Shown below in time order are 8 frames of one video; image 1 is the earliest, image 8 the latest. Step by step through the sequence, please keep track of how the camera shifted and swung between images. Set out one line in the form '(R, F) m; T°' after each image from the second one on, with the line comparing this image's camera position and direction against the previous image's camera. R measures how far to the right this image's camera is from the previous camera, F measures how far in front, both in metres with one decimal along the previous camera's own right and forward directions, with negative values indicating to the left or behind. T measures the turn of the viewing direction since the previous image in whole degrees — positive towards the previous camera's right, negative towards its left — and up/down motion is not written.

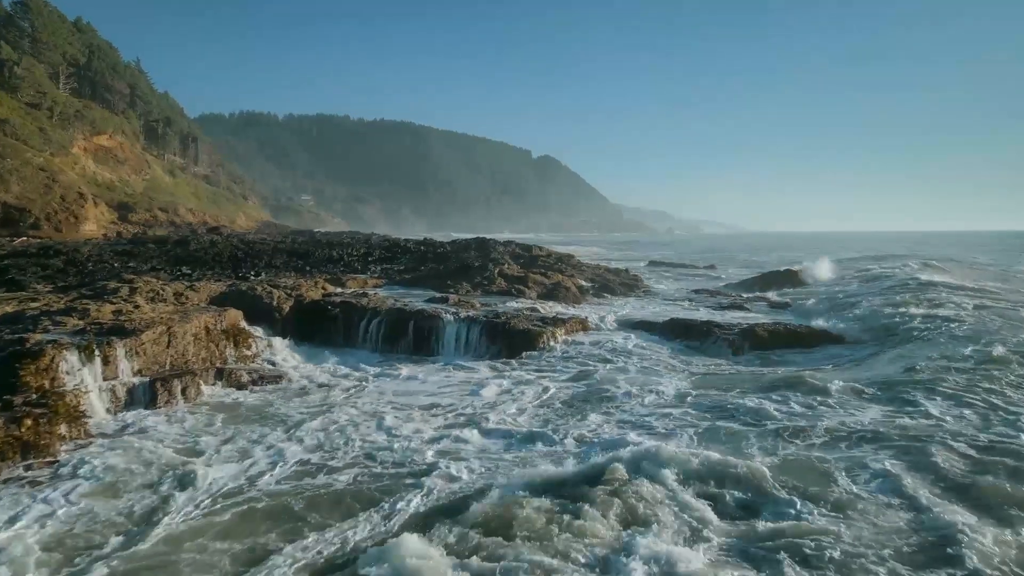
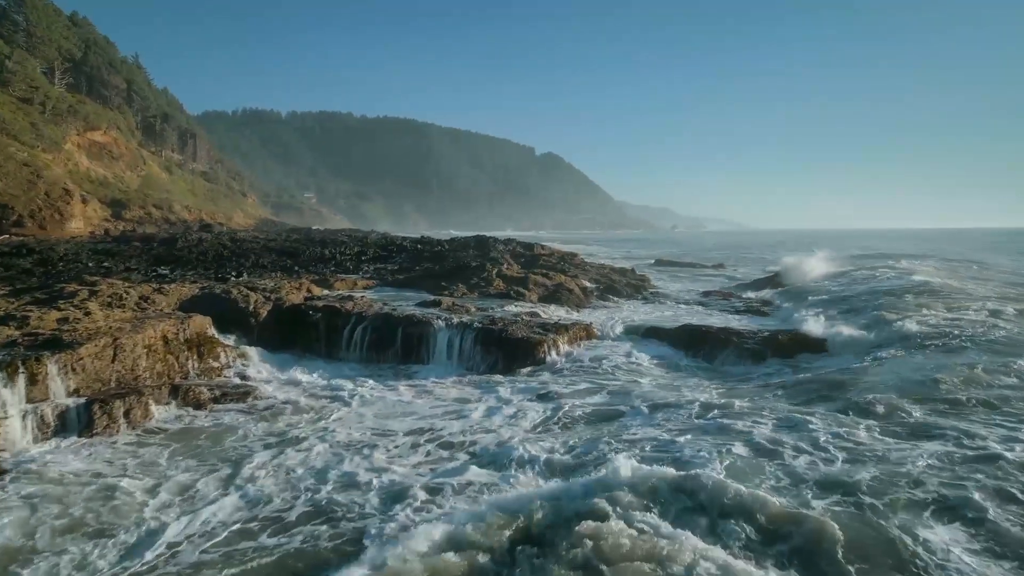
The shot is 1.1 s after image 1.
(+0.1, +1.3) m; 0°
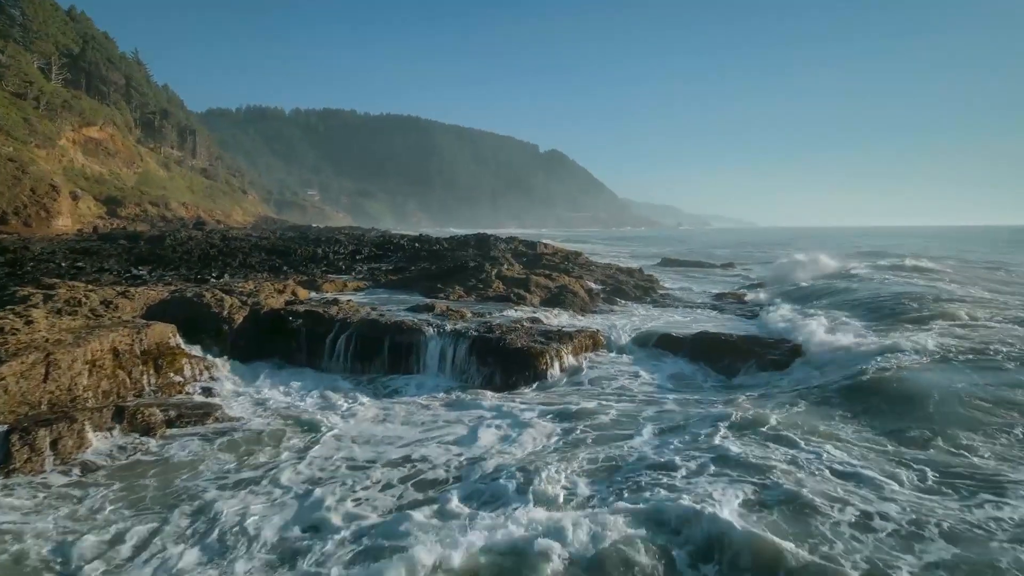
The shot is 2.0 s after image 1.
(+0.1, +1.3) m; 0°
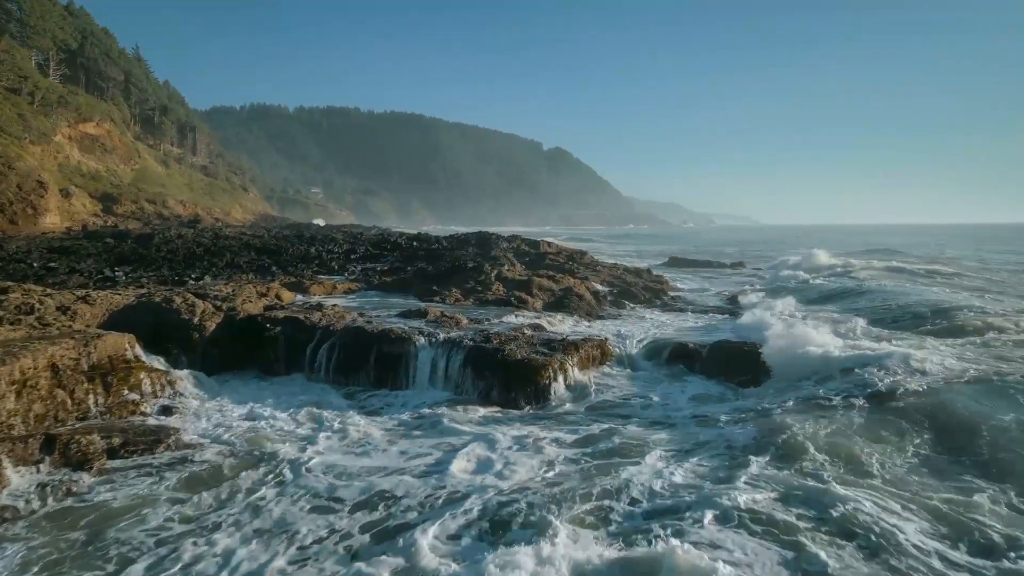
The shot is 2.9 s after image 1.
(+0.1, +1.2) m; 0°
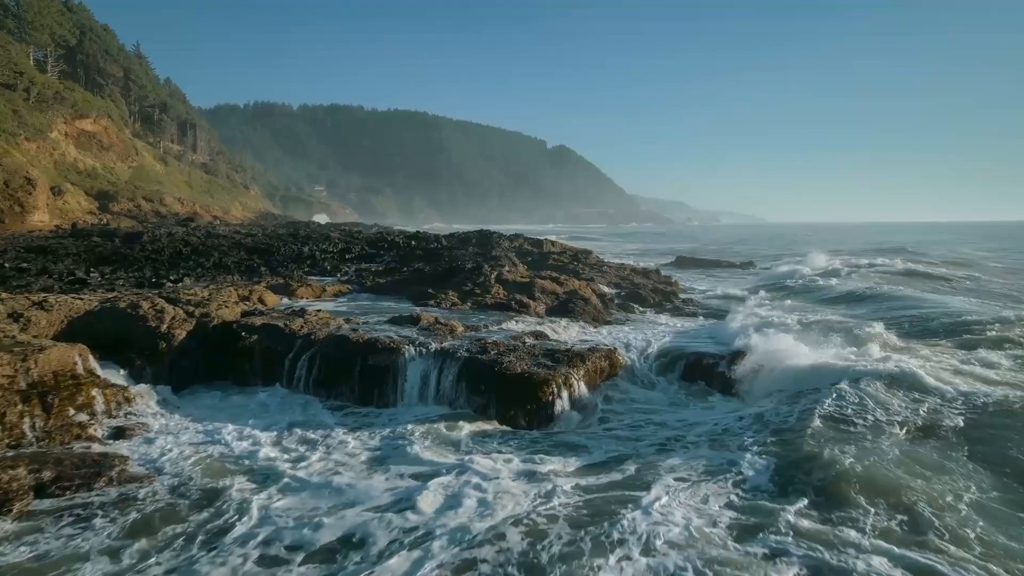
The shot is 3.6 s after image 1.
(+0.1, +1.1) m; 0°
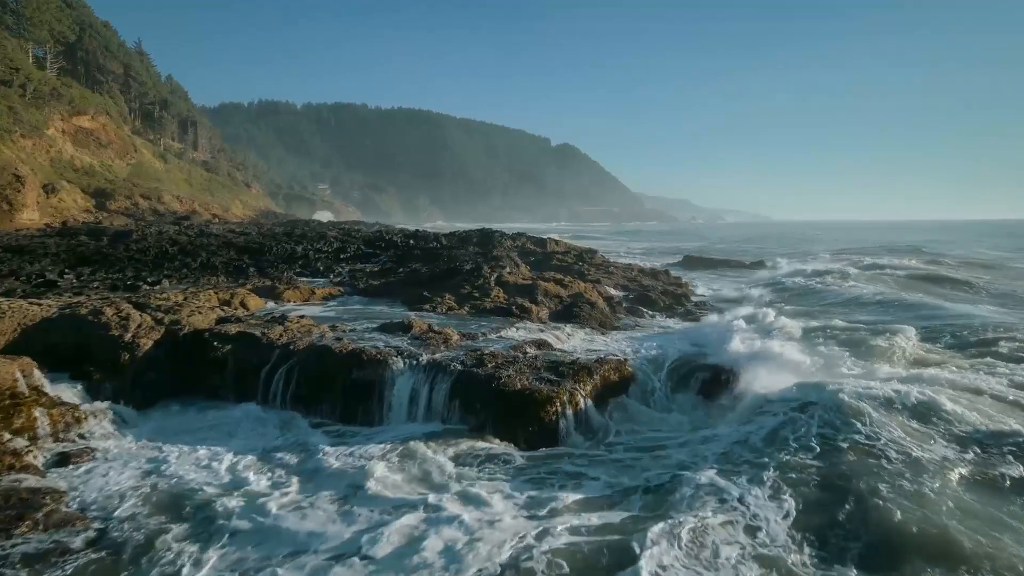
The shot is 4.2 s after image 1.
(+0.1, +1.1) m; 0°
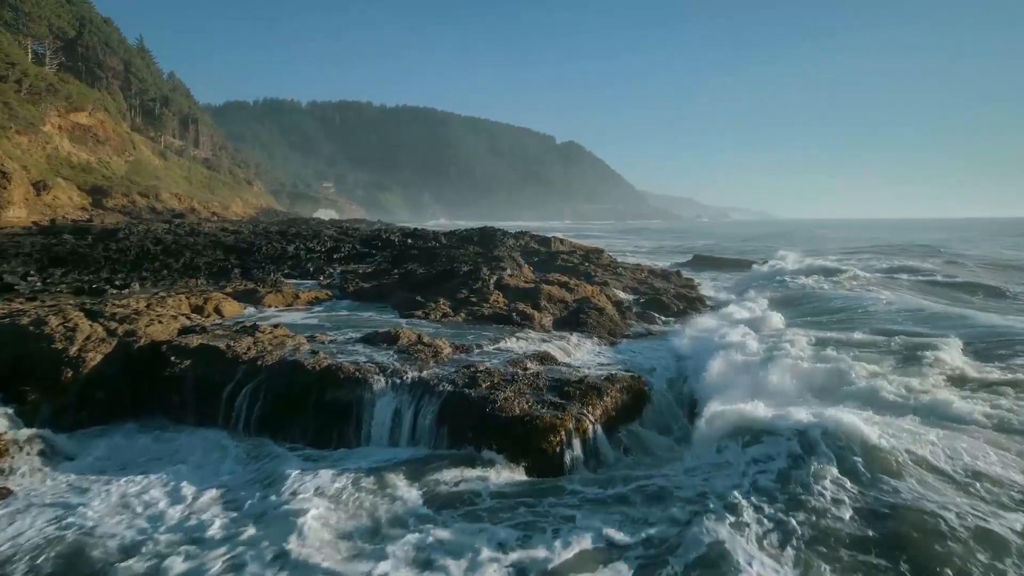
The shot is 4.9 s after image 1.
(+0.1, +1.3) m; -1°
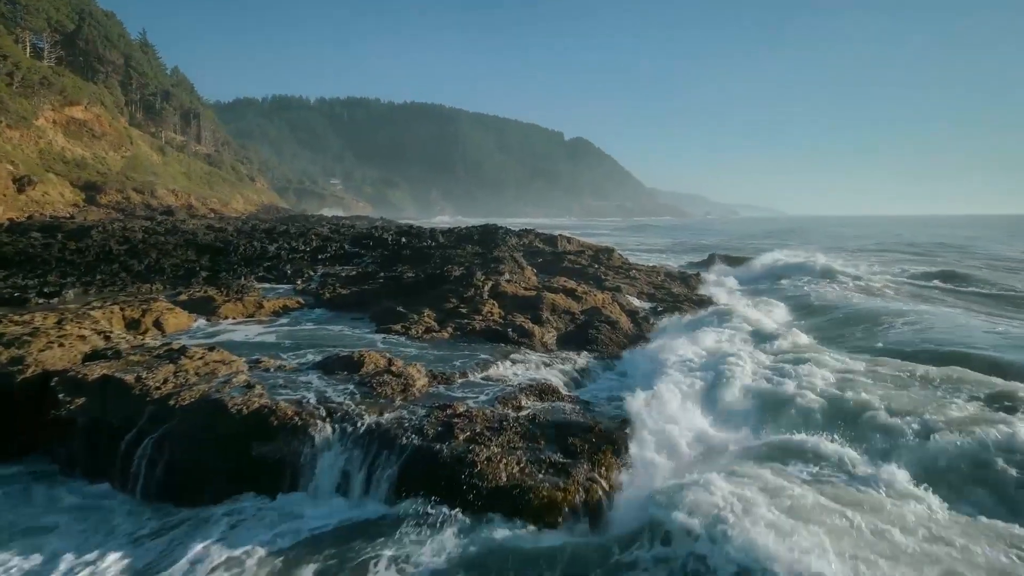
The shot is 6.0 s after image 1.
(+0.3, +2.1) m; -1°
